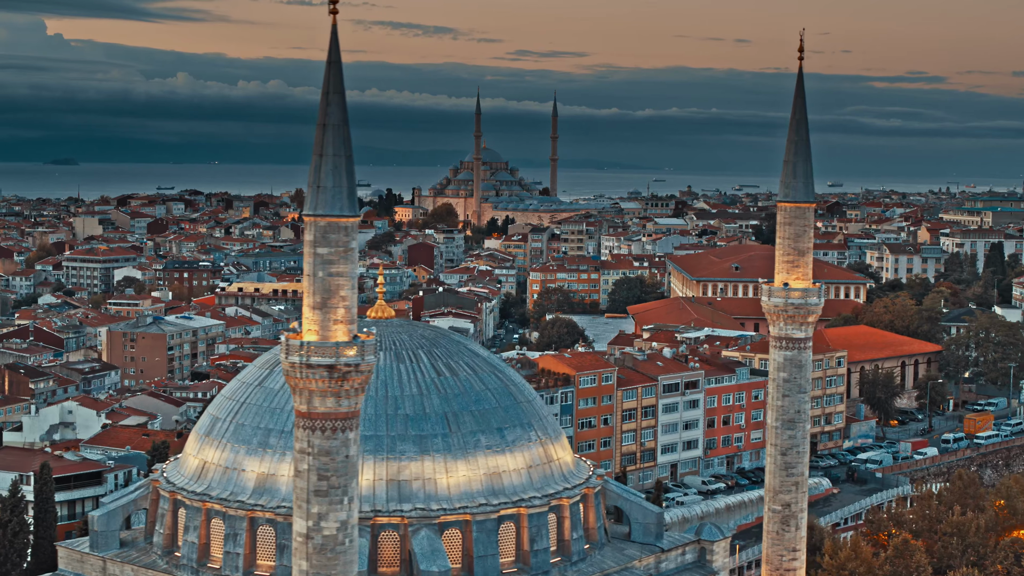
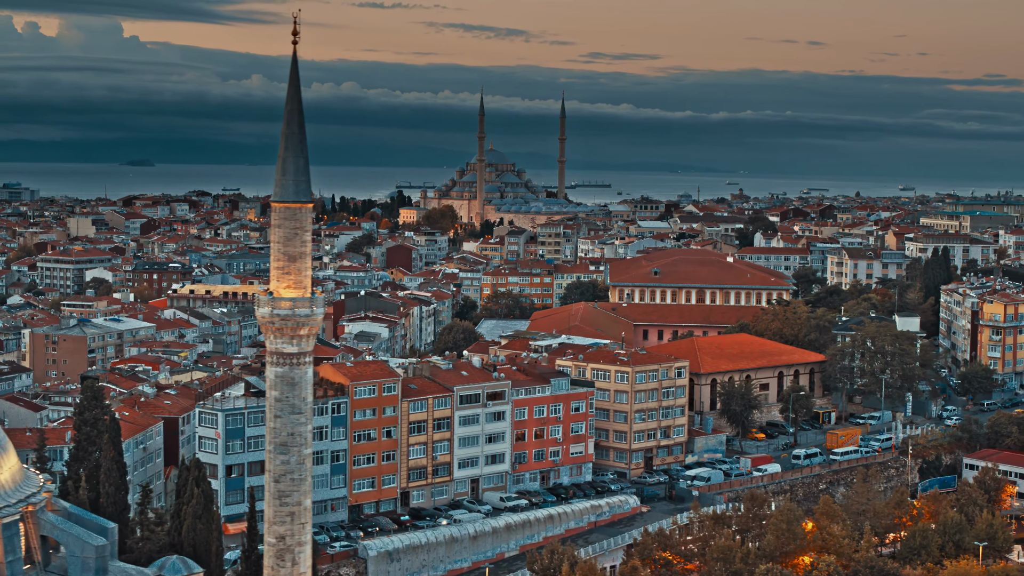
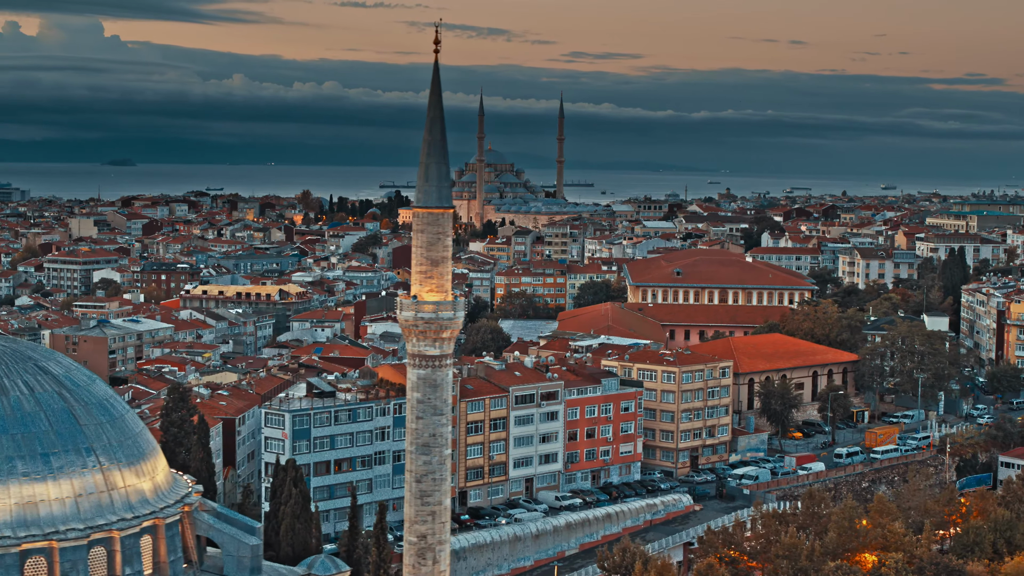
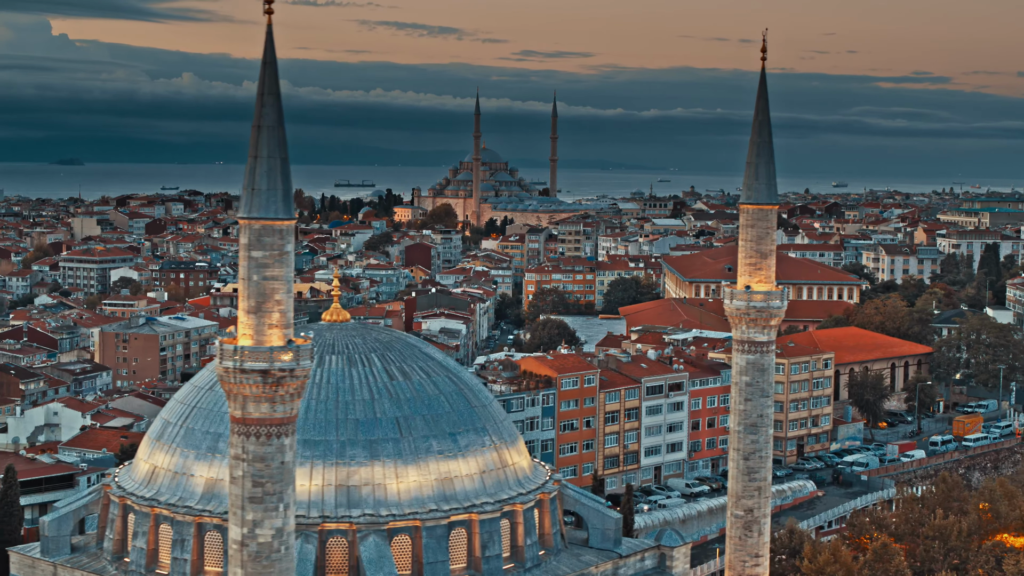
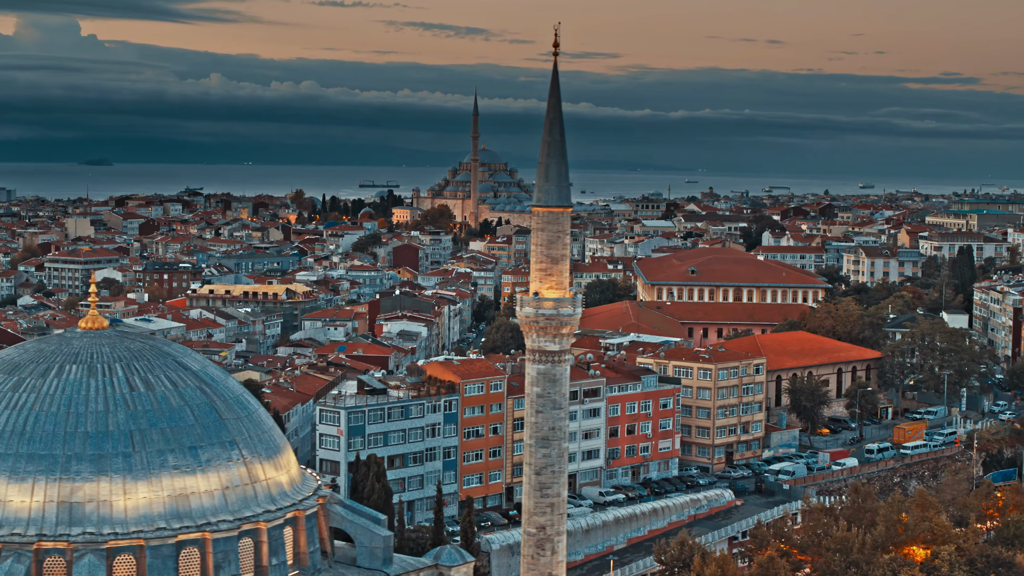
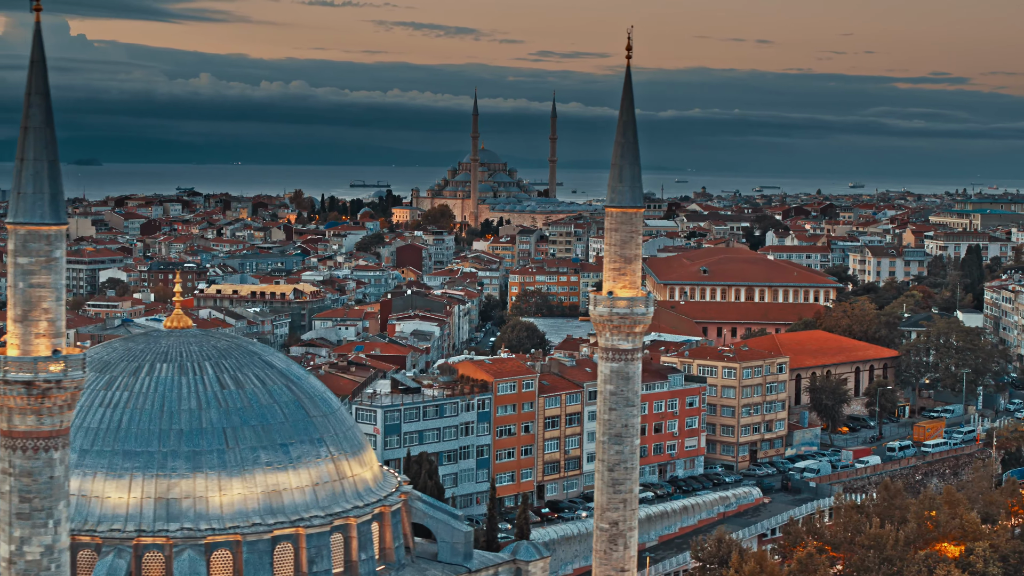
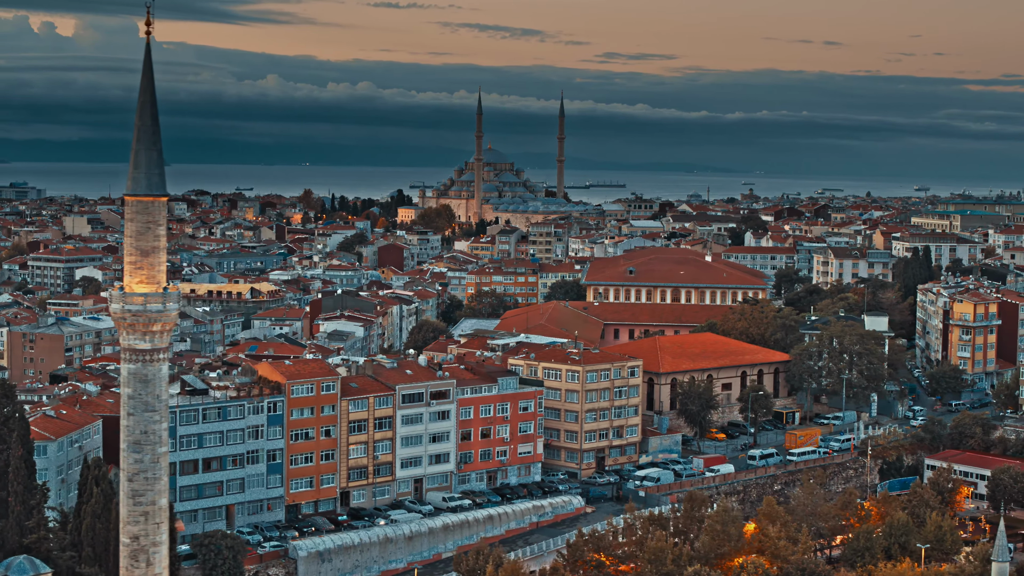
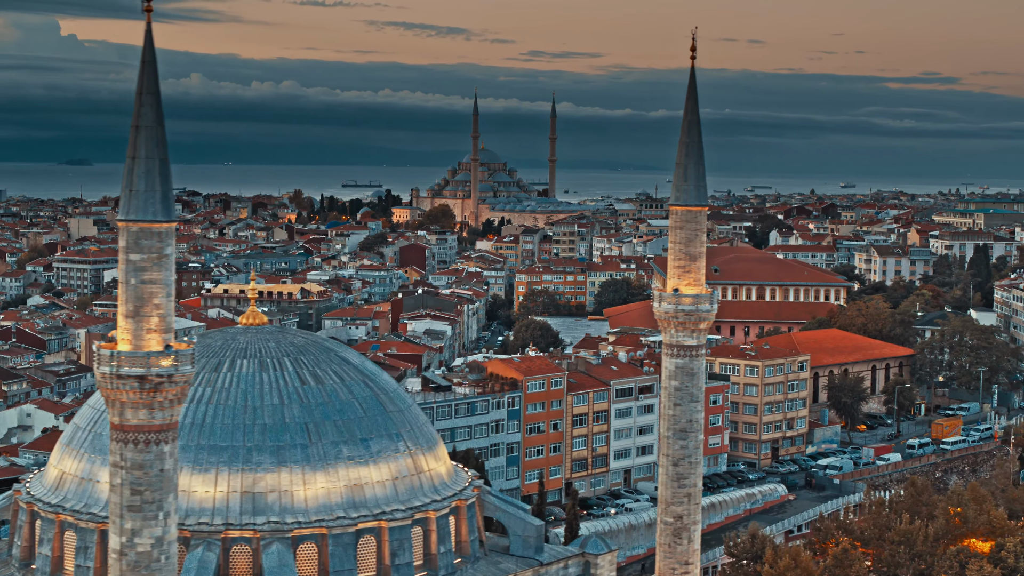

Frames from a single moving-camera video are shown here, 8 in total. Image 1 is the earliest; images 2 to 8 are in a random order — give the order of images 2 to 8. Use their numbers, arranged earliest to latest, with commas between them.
4, 8, 6, 5, 3, 2, 7
